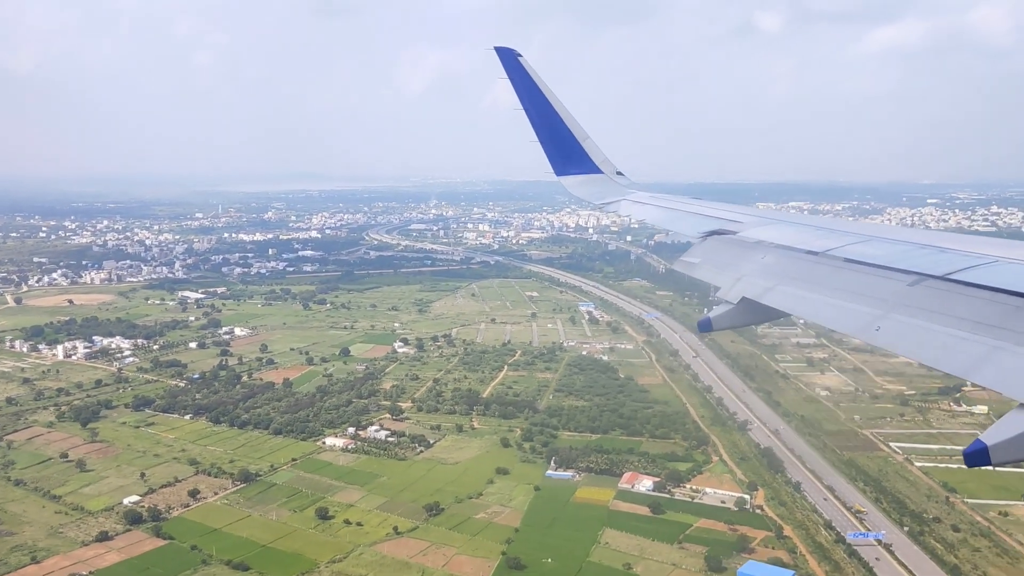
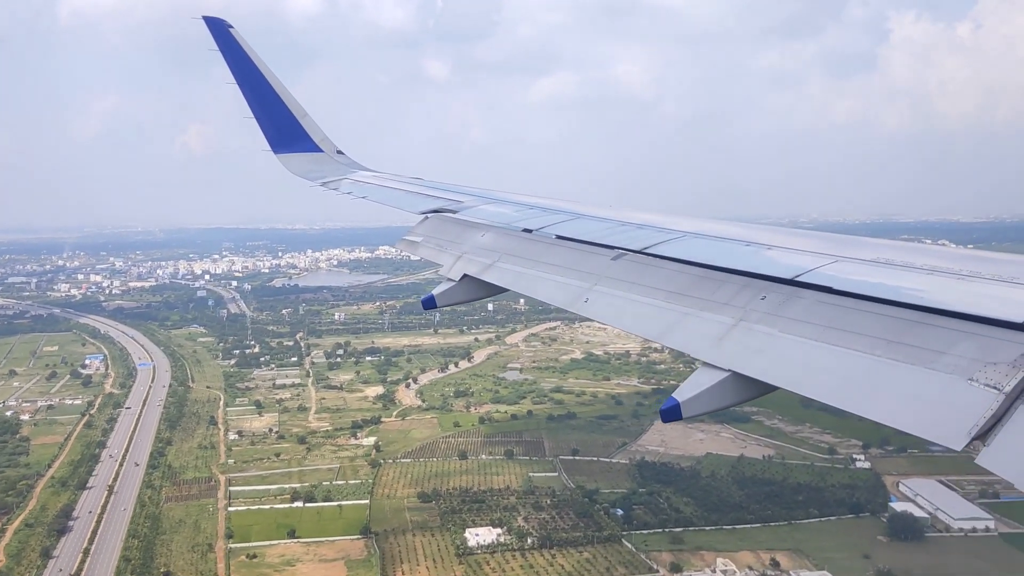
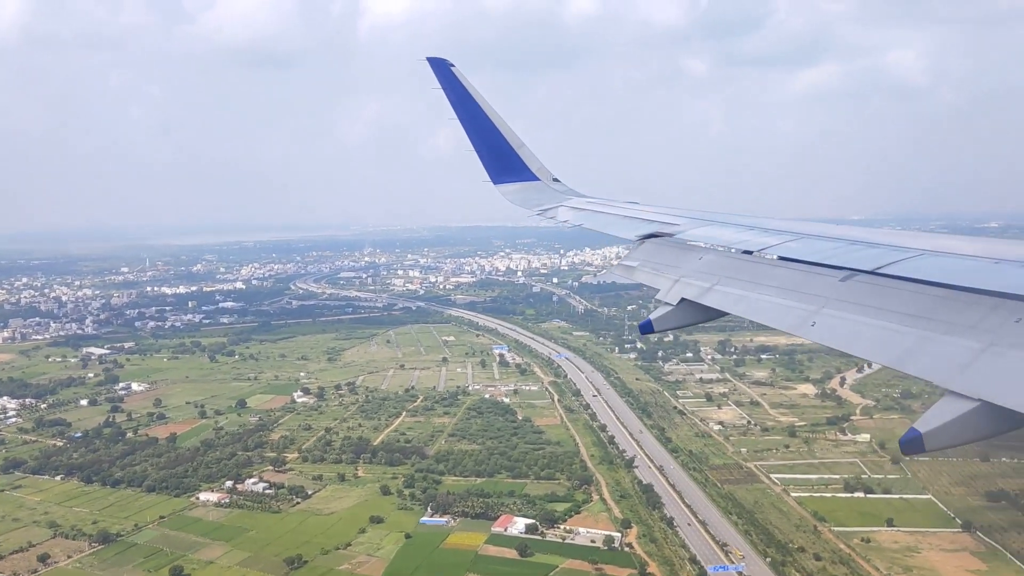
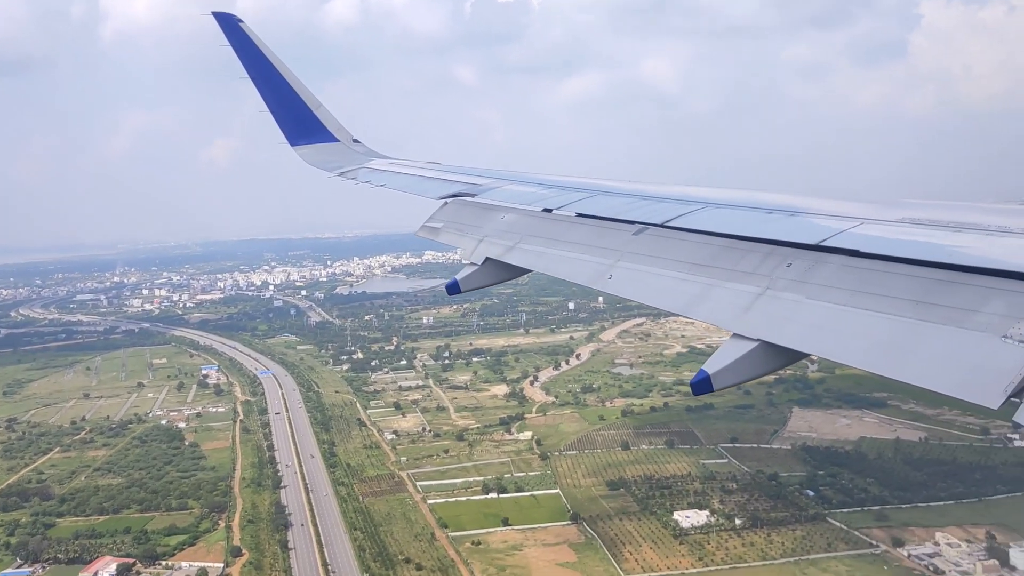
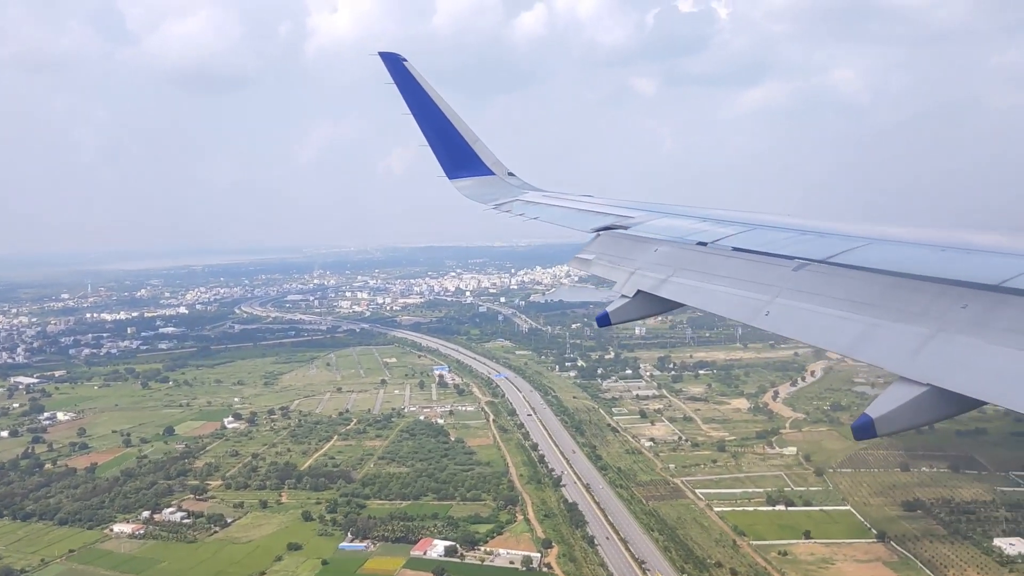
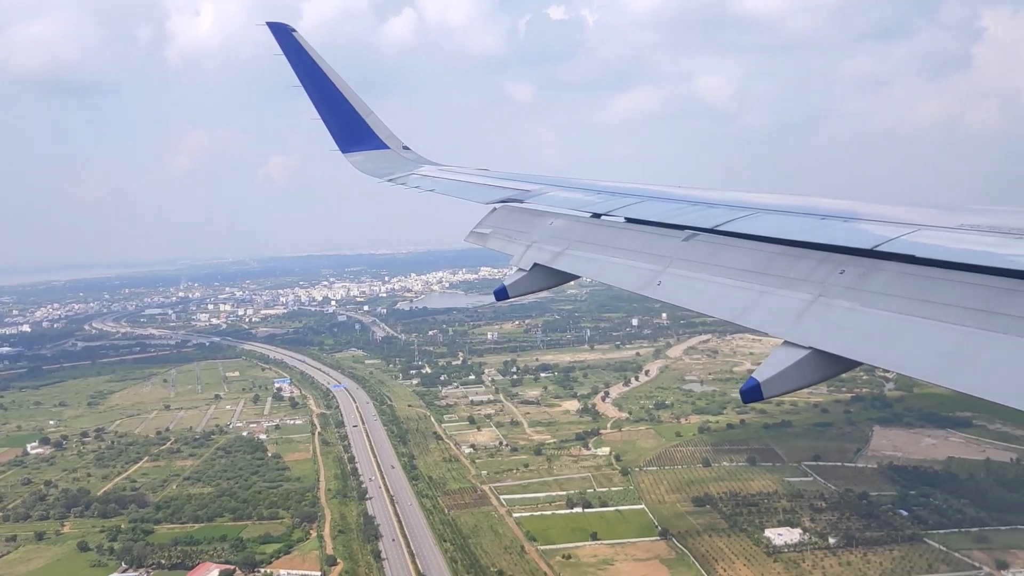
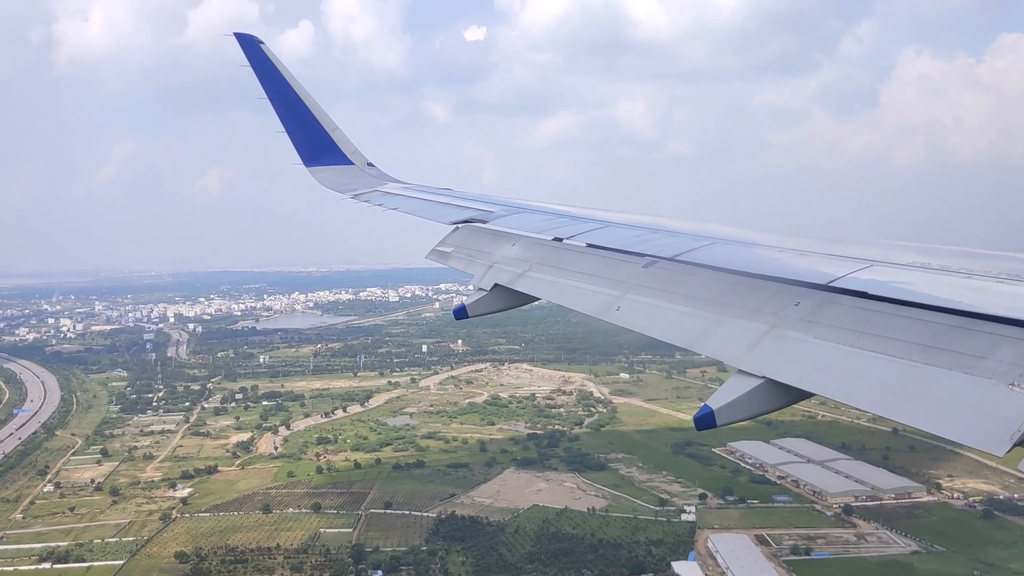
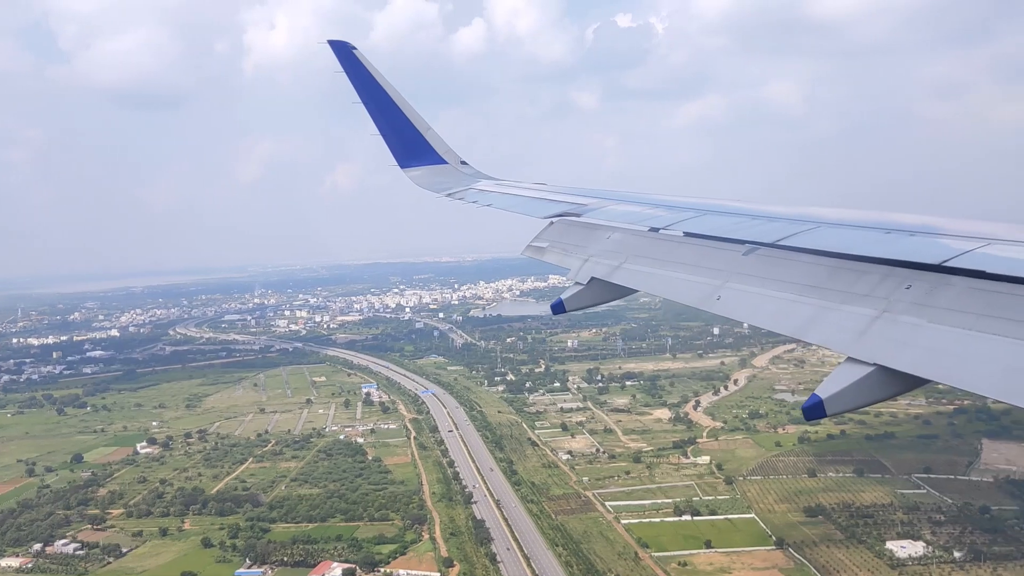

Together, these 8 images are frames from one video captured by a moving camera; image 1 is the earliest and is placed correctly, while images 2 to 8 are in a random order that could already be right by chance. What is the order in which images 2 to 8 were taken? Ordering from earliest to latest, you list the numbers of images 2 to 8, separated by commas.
3, 5, 8, 6, 4, 2, 7
